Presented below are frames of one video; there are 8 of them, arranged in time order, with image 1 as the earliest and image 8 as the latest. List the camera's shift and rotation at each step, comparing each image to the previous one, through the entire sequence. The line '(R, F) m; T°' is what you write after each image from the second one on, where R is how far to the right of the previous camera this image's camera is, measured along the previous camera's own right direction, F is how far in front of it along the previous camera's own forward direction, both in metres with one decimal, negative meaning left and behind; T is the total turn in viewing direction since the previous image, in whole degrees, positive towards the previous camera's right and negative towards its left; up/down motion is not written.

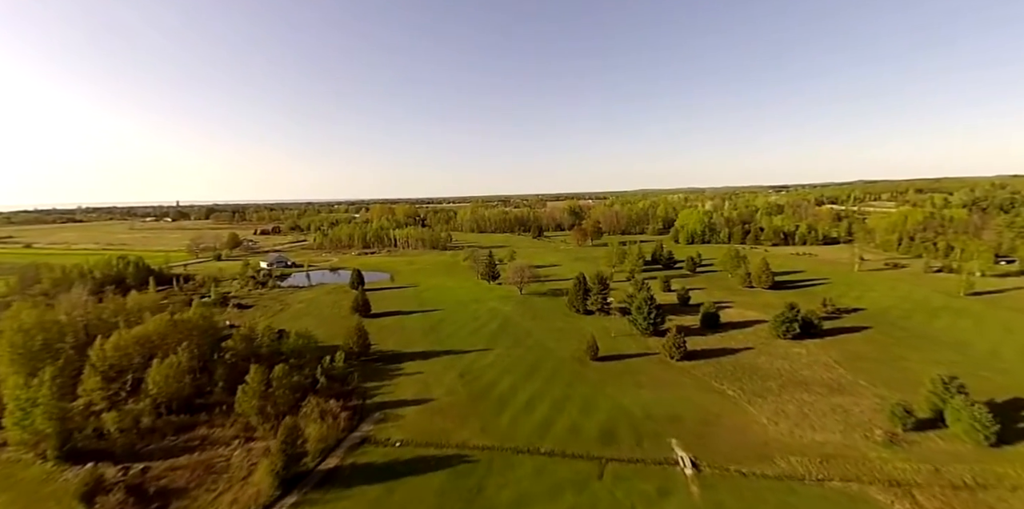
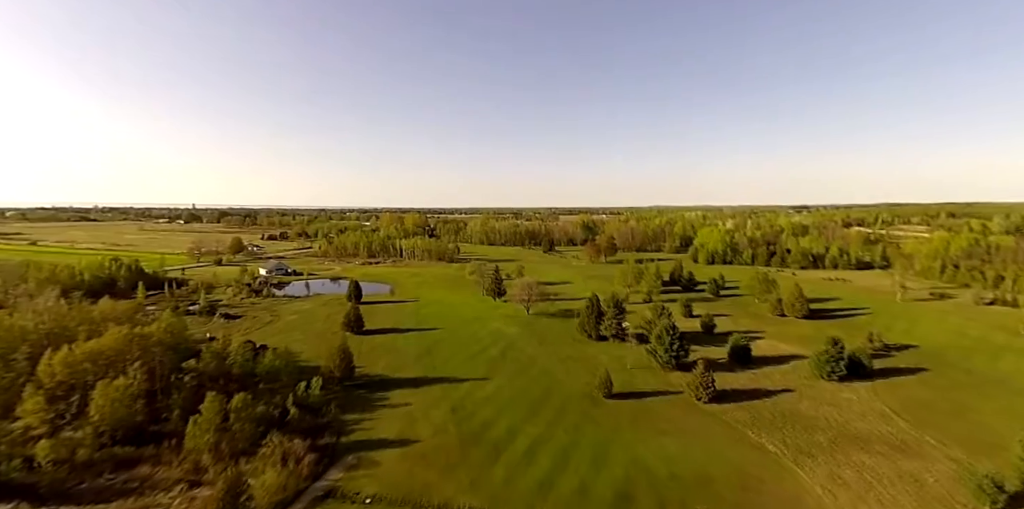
(+0.7, +5.4) m; -2°
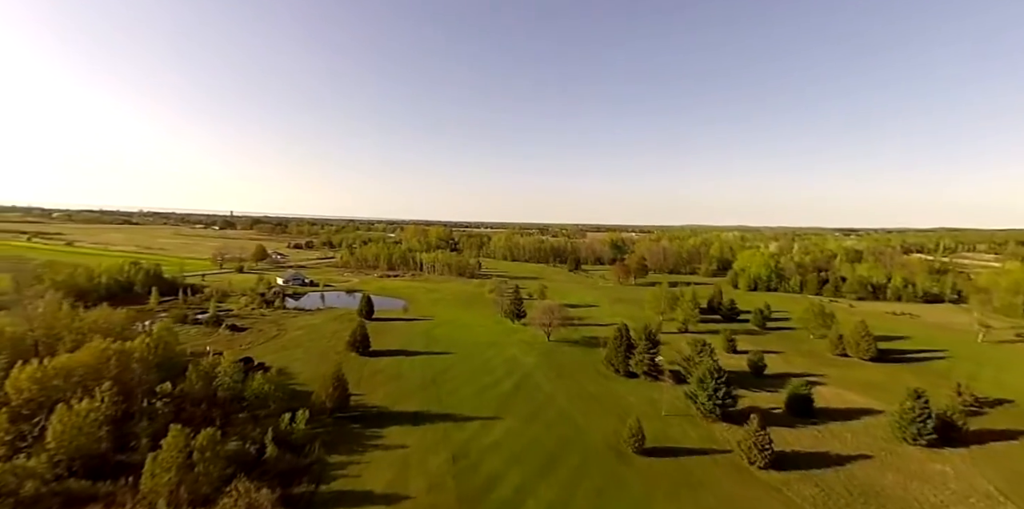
(+0.8, +5.0) m; -4°
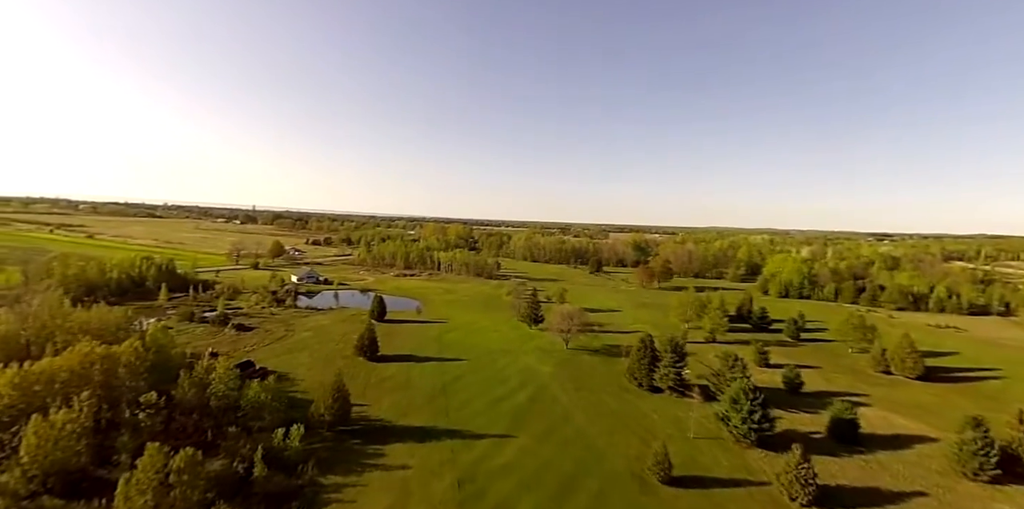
(+0.2, +3.3) m; -2°
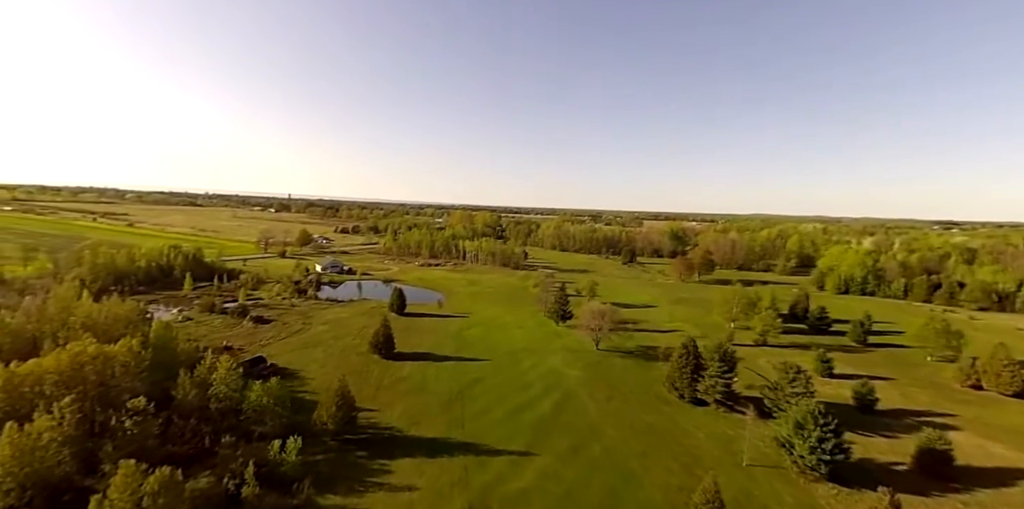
(+0.7, +4.1) m; -4°
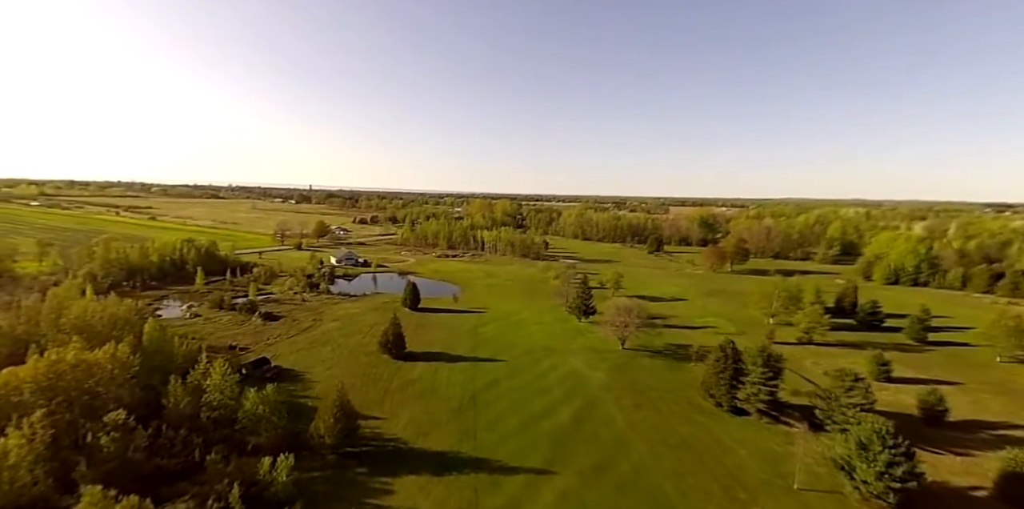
(+0.4, +3.6) m; -3°
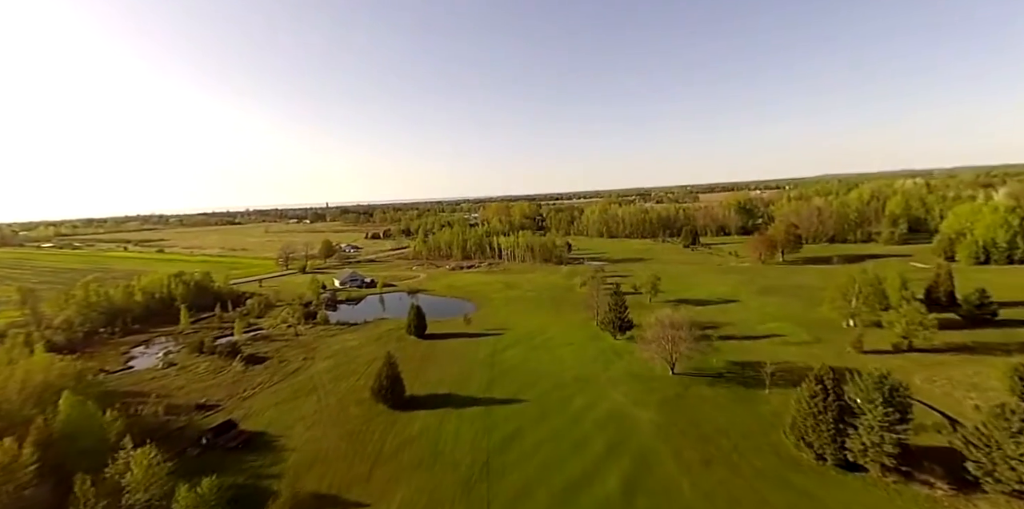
(+0.9, +8.6) m; -3°
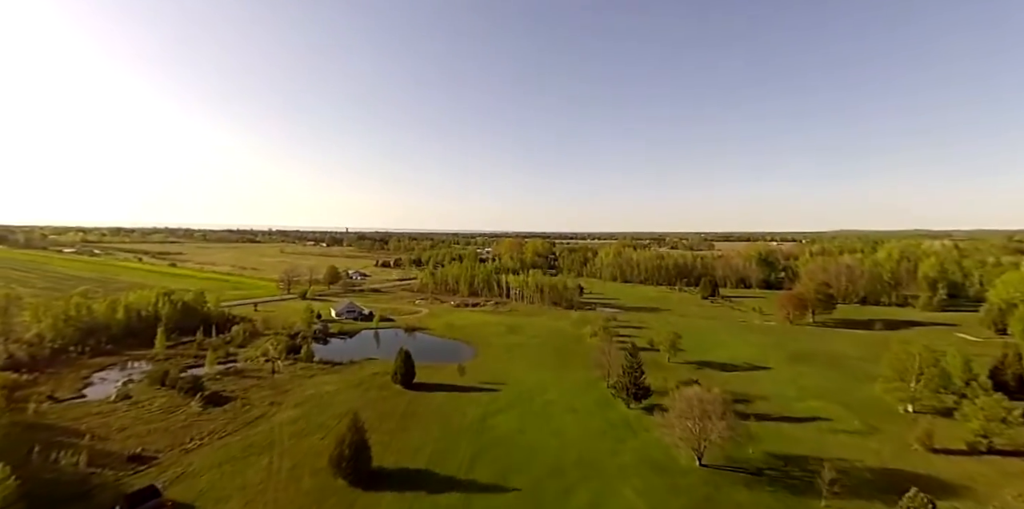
(+1.3, +5.5) m; -3°
